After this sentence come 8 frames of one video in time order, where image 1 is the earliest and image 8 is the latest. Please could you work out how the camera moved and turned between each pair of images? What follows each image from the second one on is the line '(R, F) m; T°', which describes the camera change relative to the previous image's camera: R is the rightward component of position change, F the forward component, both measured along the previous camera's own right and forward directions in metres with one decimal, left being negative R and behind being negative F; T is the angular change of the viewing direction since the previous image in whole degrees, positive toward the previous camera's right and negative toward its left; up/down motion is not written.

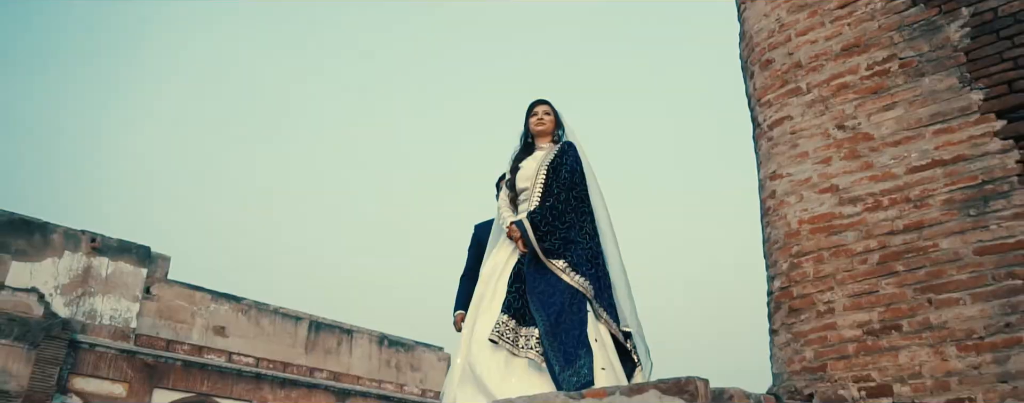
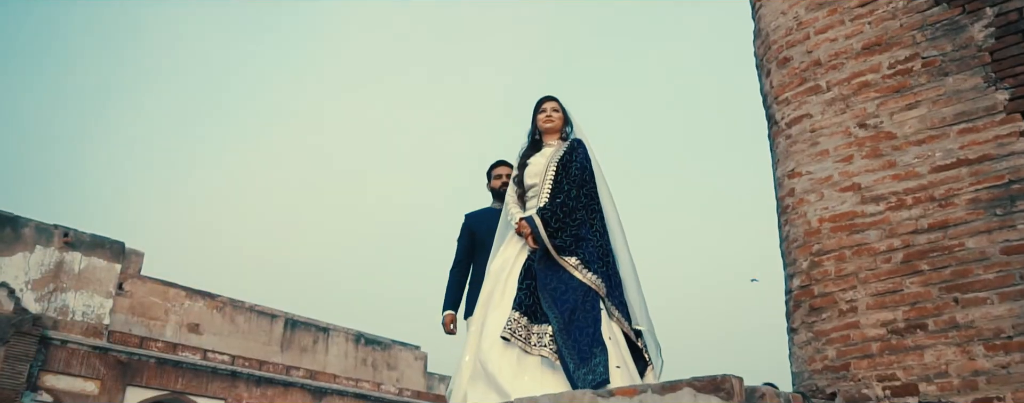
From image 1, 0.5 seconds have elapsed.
(-0.2, +0.1) m; +2°
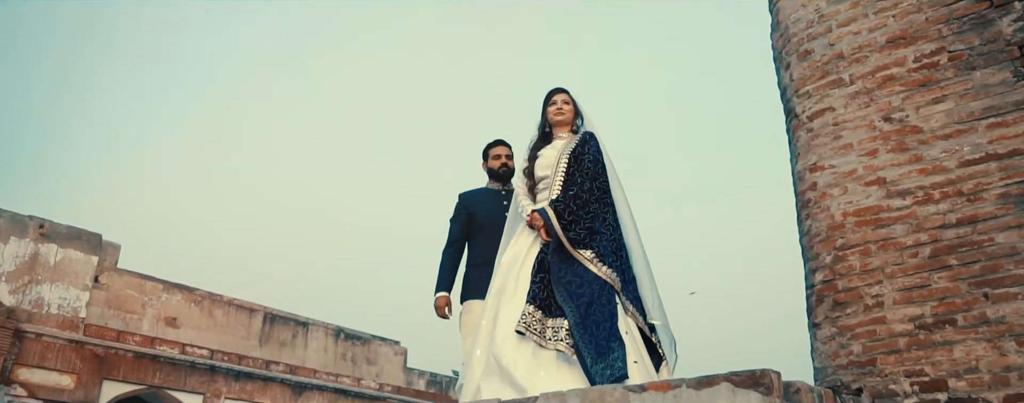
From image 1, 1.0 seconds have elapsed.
(-0.2, +0.1) m; +2°
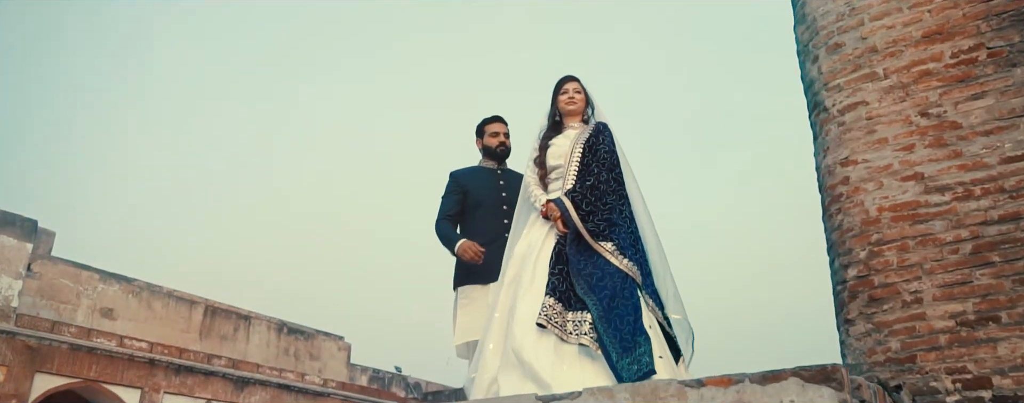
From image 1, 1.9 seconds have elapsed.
(-0.4, +0.2) m; +4°
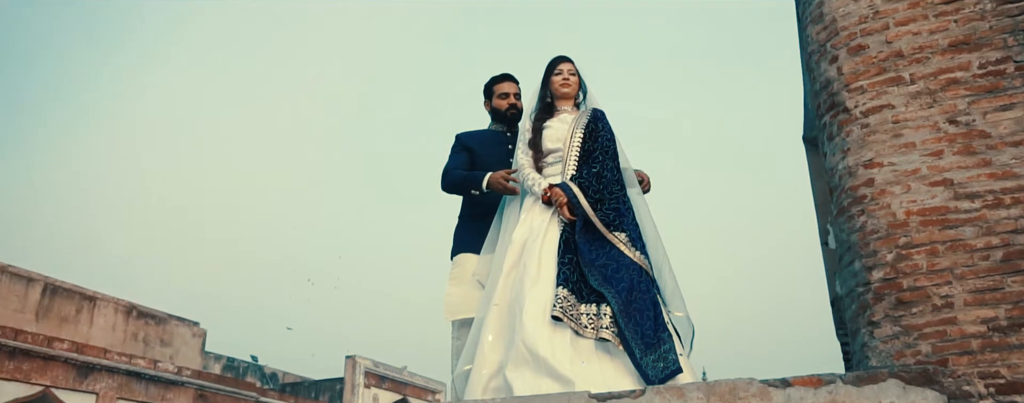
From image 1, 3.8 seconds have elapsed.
(-0.8, +0.4) m; +10°
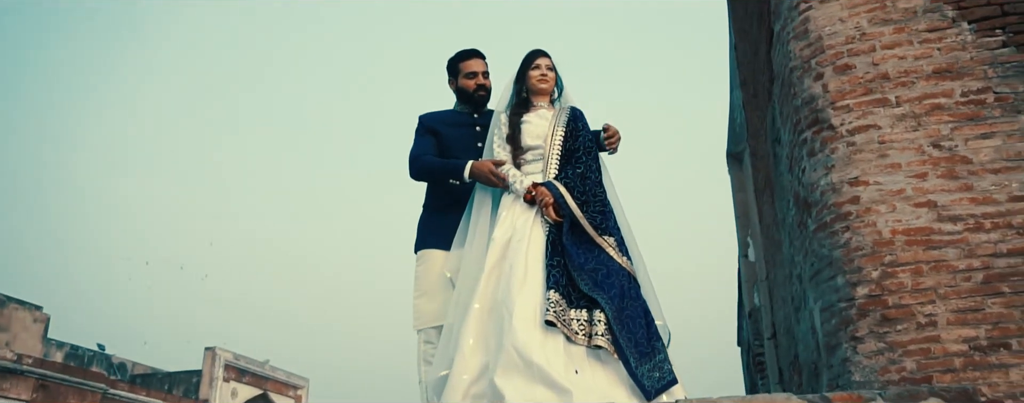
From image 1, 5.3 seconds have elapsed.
(-0.6, +0.2) m; +9°
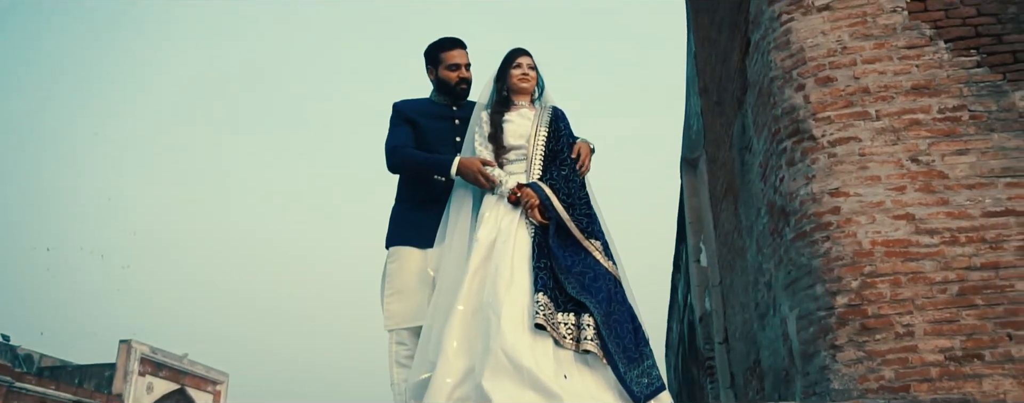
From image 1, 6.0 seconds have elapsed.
(-0.3, +0.1) m; +5°
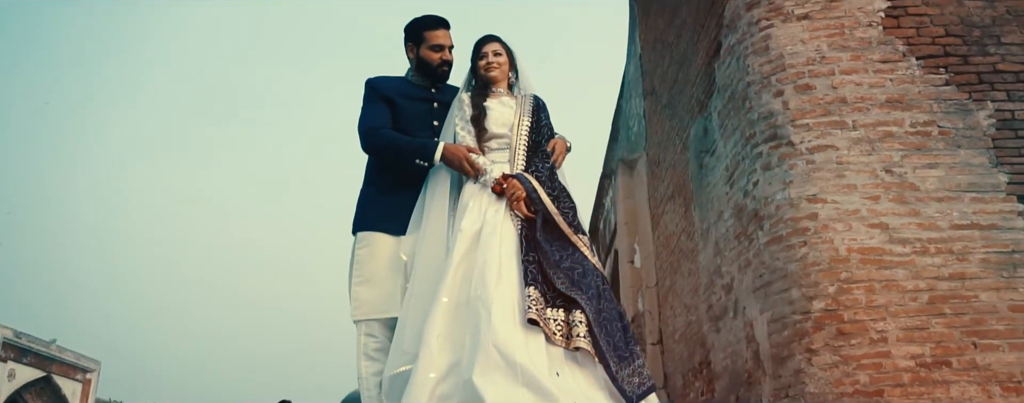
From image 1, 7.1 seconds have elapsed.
(-0.5, +0.2) m; +8°
